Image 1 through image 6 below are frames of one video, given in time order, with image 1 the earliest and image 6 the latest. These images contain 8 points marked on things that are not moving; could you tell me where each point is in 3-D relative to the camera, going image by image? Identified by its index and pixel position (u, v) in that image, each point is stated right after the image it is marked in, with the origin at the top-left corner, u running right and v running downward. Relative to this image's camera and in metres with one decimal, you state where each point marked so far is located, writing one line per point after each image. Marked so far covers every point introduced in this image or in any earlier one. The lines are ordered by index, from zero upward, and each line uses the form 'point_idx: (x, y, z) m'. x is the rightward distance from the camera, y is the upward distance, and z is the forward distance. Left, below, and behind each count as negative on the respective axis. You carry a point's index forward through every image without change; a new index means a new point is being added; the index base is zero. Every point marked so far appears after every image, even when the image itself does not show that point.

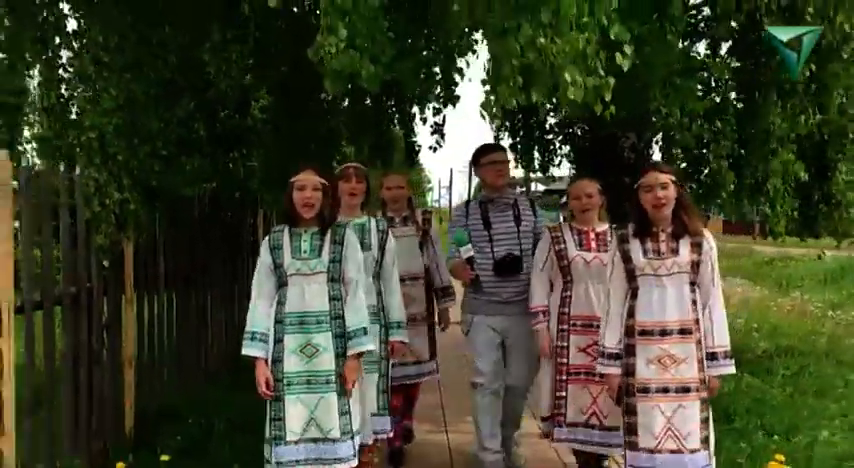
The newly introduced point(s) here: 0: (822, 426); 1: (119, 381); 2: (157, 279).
0: (+2.8, -1.4, +5.5) m
1: (-2.2, -1.1, +5.5) m
2: (-2.2, -0.3, +6.2) m
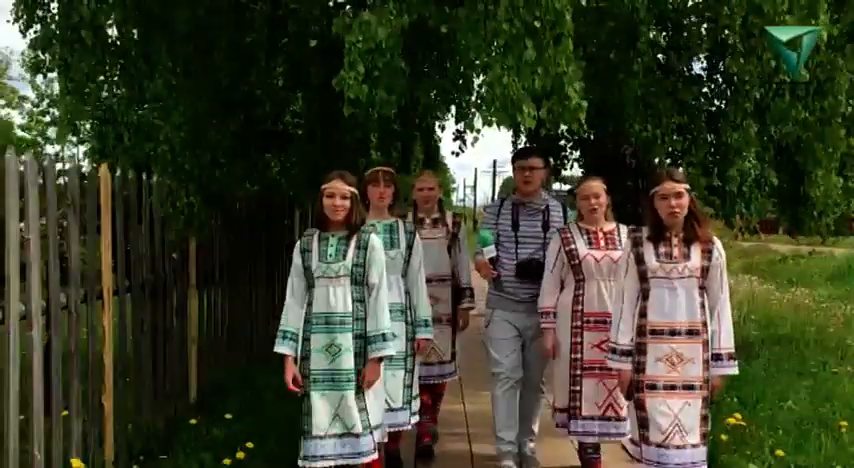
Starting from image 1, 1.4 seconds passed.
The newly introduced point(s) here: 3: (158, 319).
0: (+3.0, -1.3, +6.3) m
1: (-2.0, -1.0, +6.5) m
2: (-2.0, -0.3, +7.2) m
3: (-2.1, -0.7, +5.9) m
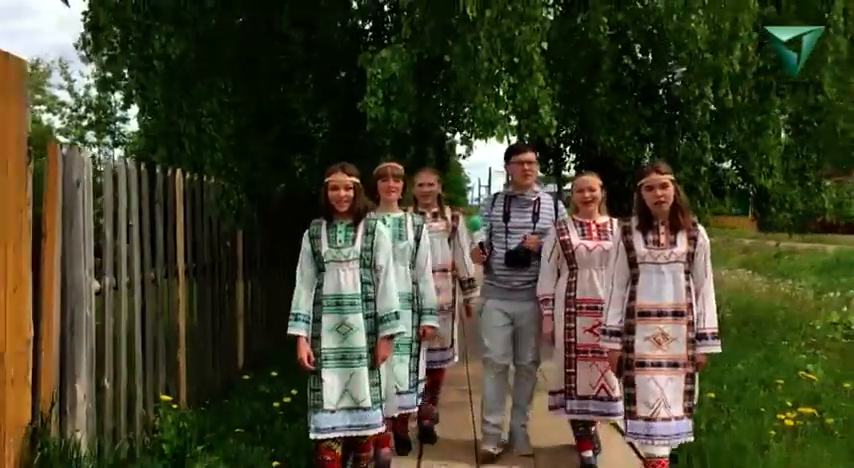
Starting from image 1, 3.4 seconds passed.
0: (+3.0, -1.3, +7.5) m
1: (-1.9, -1.0, +7.8) m
2: (-1.9, -0.2, +8.5) m
3: (-2.0, -0.6, +7.2) m
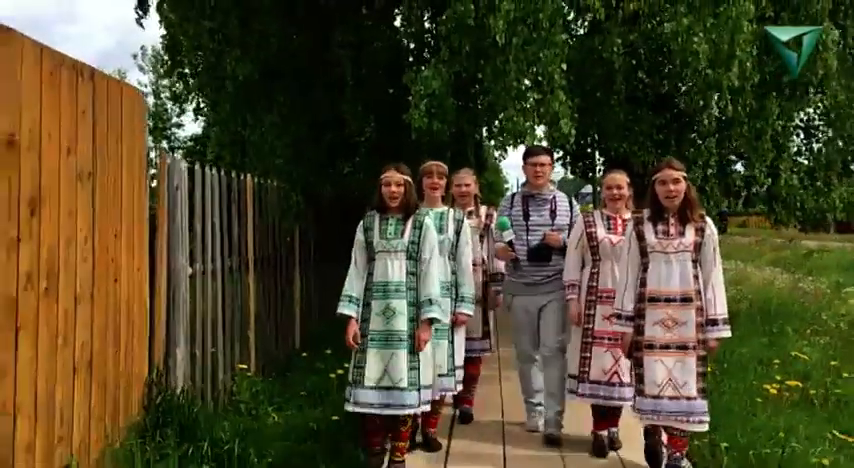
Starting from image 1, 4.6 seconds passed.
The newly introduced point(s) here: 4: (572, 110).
0: (+3.4, -1.2, +8.4) m
1: (-1.5, -0.9, +8.9) m
2: (-1.5, -0.2, +9.6) m
3: (-1.6, -0.5, +8.3) m
4: (+1.4, +1.2, +7.7) m
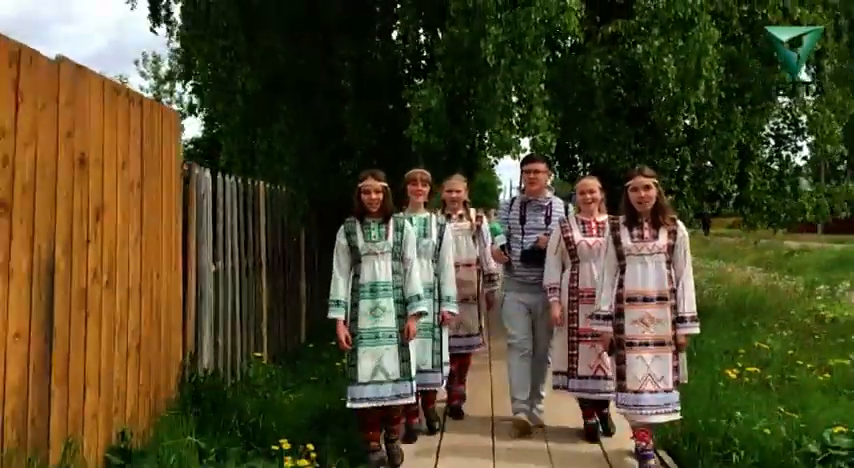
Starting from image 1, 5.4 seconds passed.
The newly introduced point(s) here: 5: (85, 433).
0: (+3.4, -1.2, +9.1) m
1: (-1.6, -0.9, +9.6) m
2: (-1.5, -0.2, +10.3) m
3: (-1.7, -0.6, +9.1) m
4: (+1.4, +1.2, +8.4) m
5: (-1.9, -1.1, +4.3) m
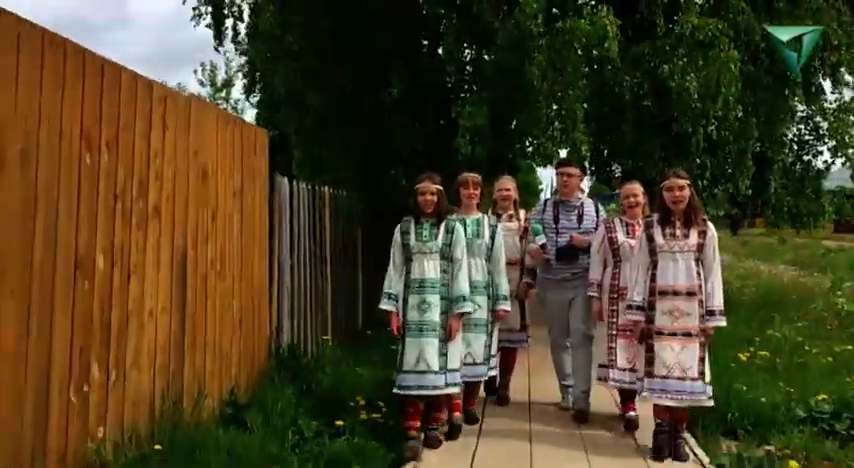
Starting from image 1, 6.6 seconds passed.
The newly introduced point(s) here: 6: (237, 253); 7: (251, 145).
0: (+4.0, -1.2, +10.0) m
1: (-1.0, -0.9, +10.7) m
2: (-0.9, -0.2, +11.5) m
3: (-1.1, -0.5, +10.2) m
4: (+1.9, +1.2, +9.4) m
5: (-1.5, -1.1, +5.4) m
6: (-1.5, -0.1, +6.1) m
7: (-1.5, +0.7, +6.4) m
